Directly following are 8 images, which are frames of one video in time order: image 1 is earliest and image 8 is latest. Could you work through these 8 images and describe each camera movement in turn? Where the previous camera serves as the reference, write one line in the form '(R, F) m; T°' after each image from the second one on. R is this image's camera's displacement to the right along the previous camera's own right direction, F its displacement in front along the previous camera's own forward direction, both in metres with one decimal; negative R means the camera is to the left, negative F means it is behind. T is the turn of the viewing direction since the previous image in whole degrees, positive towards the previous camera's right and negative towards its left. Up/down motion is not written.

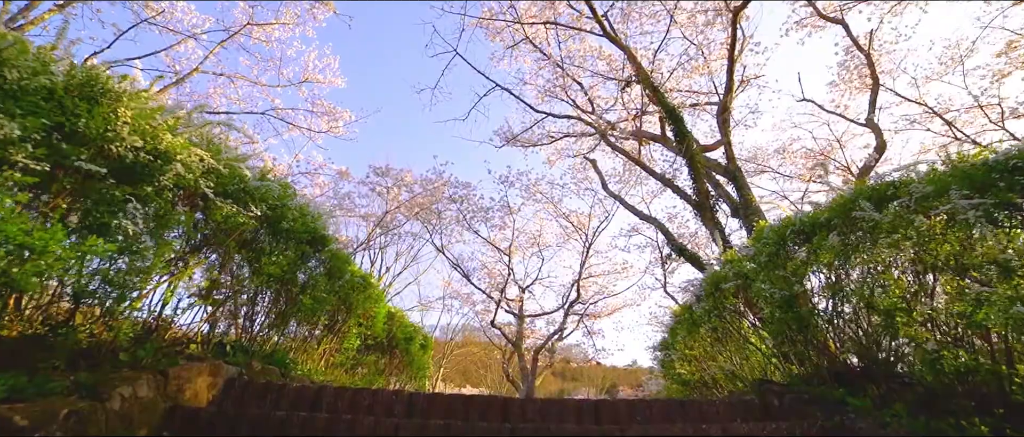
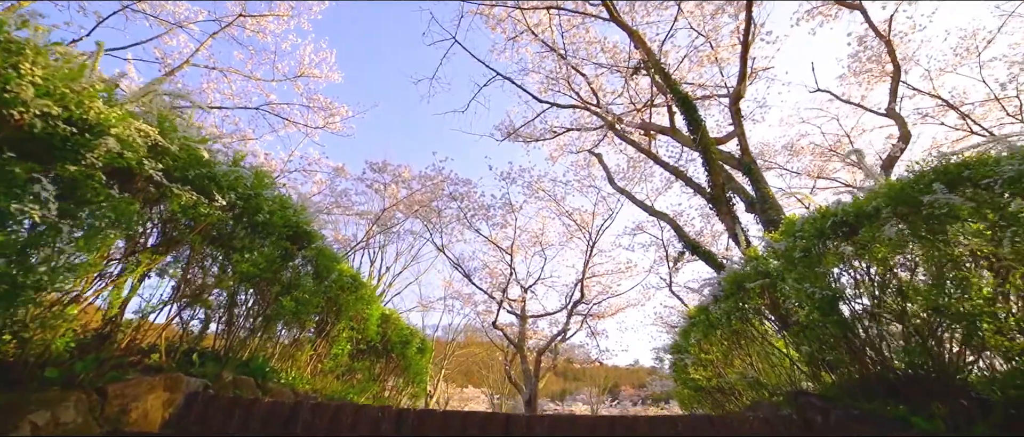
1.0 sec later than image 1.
(0.0, +0.4) m; 0°
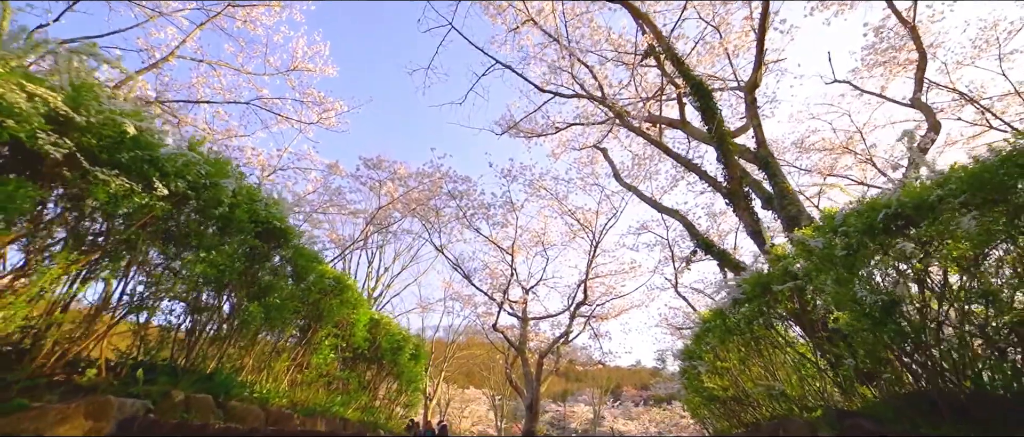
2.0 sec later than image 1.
(0.0, +0.5) m; 0°
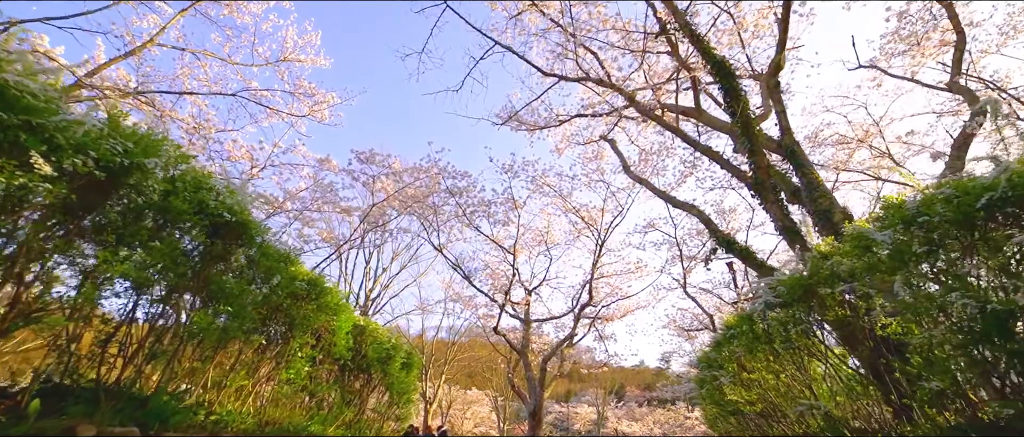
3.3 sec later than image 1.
(0.0, +0.6) m; 0°
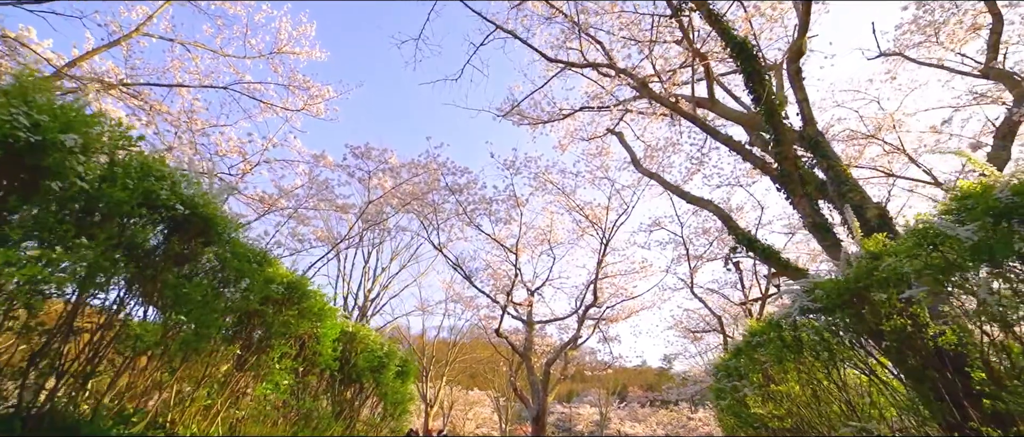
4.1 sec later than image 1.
(0.0, +0.4) m; 0°
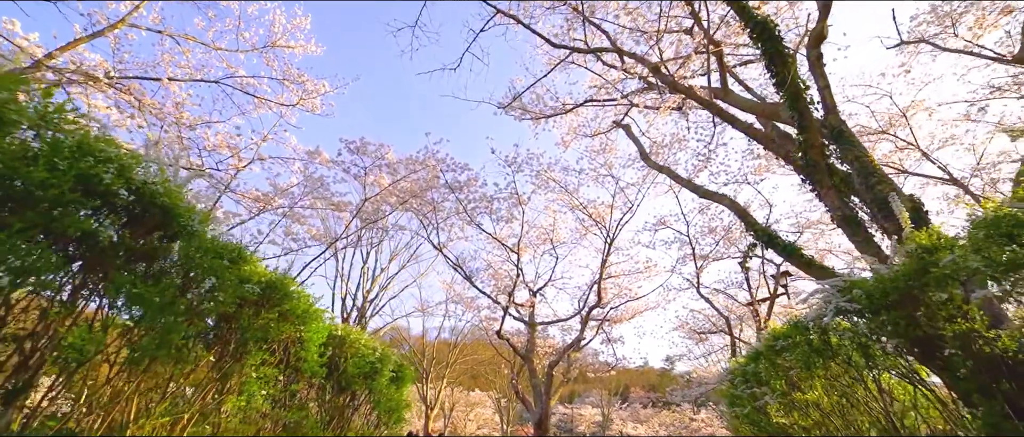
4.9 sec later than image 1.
(0.0, +0.4) m; 0°
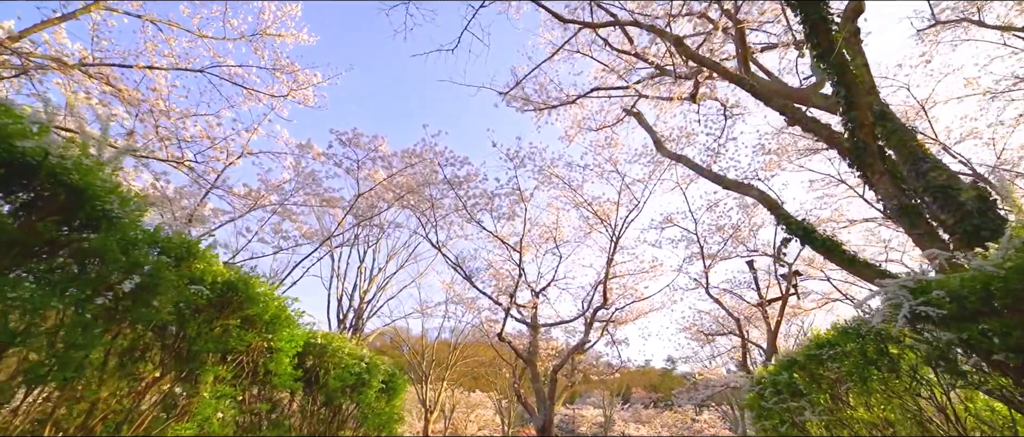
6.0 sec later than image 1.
(0.0, +0.5) m; 0°
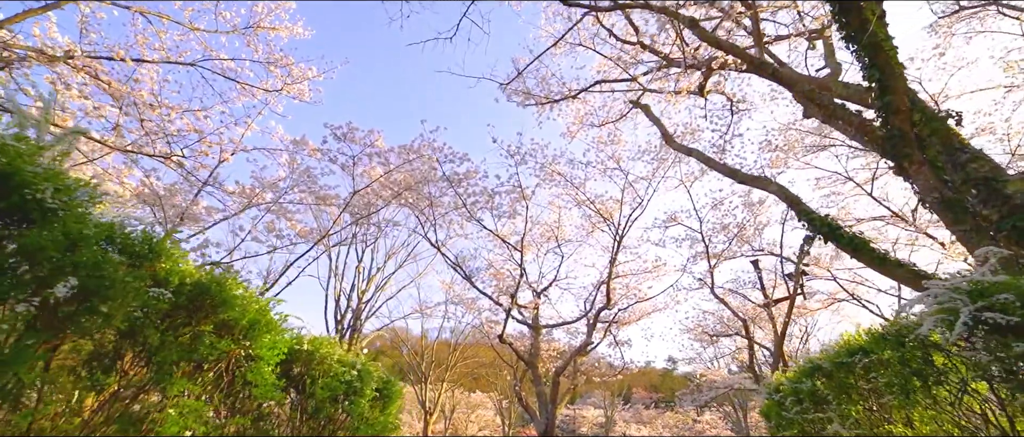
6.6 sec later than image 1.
(0.0, +0.3) m; 0°
